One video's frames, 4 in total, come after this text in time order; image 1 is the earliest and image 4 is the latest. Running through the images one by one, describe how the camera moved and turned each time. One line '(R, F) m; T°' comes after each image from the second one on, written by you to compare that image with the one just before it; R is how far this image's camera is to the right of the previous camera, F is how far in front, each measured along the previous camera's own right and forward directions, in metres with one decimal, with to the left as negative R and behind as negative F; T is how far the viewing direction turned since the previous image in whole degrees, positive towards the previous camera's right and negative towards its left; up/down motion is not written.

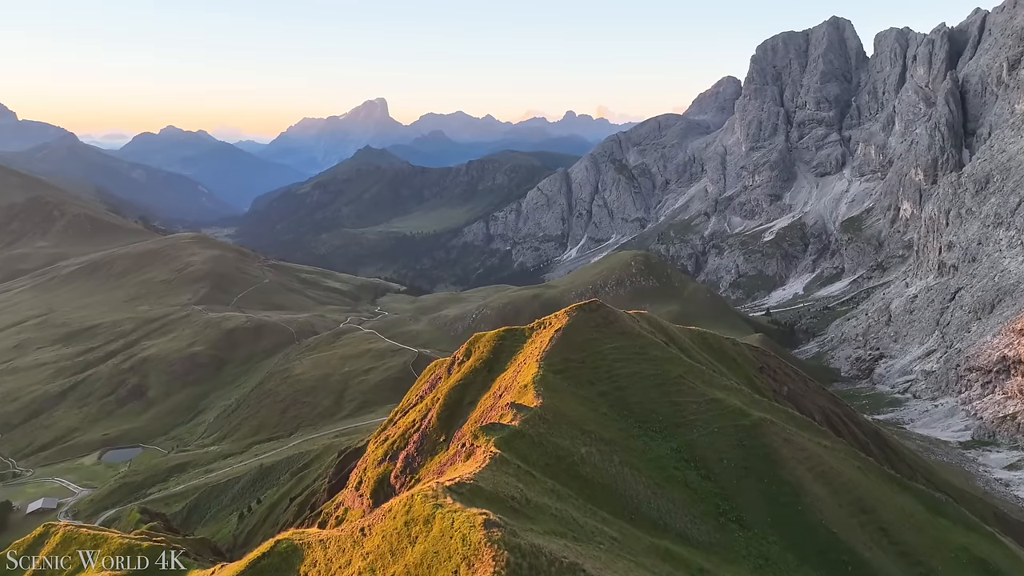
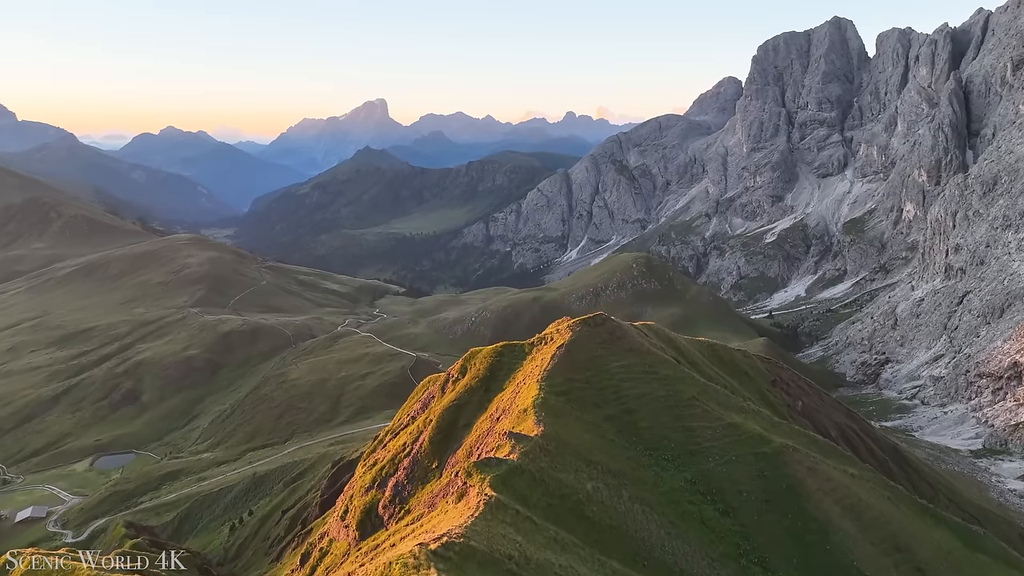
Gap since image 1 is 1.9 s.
(+0.1, +3.8) m; 0°
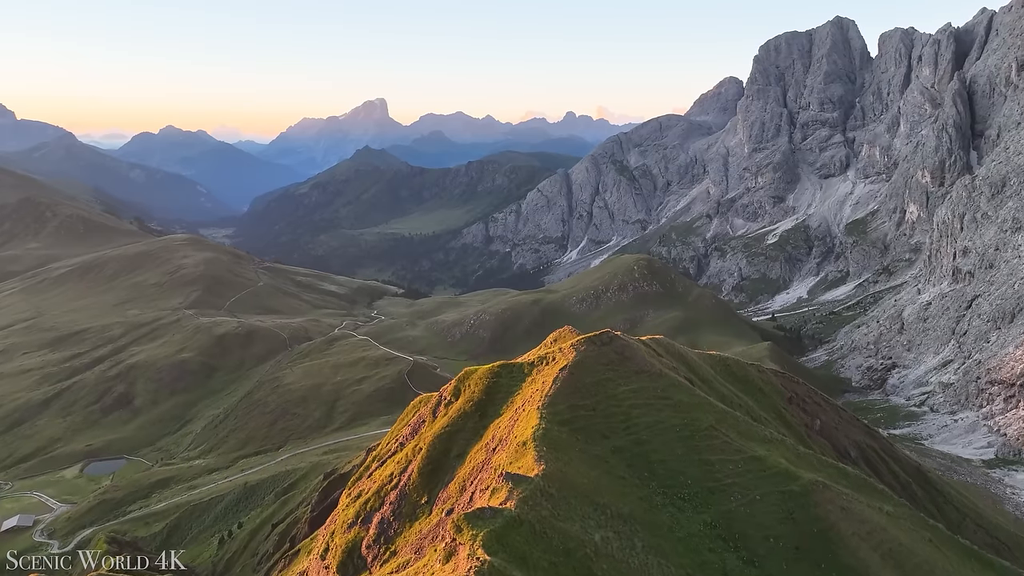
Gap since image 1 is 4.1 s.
(+0.1, +4.3) m; 0°
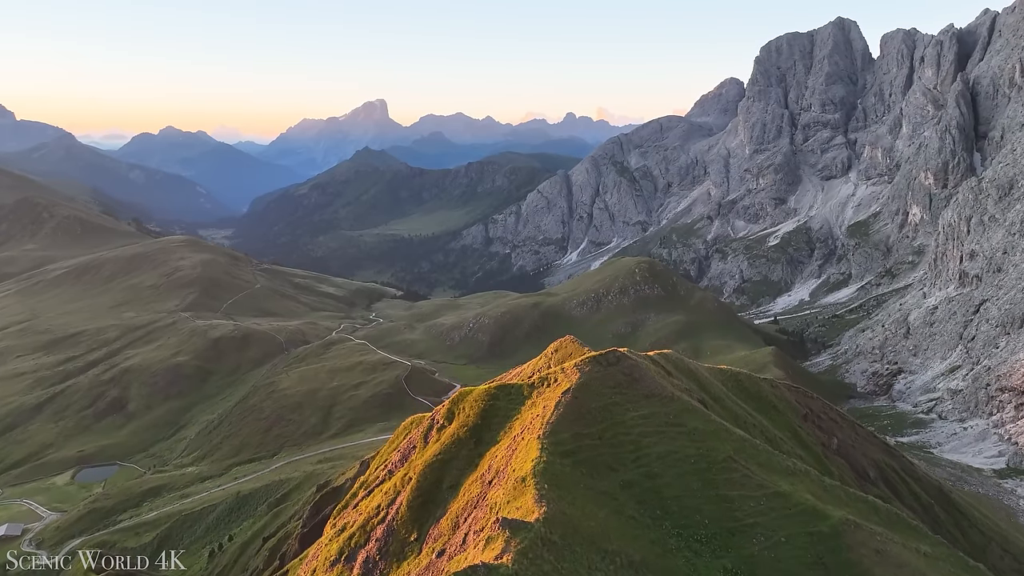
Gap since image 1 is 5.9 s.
(+0.1, +3.6) m; 0°
